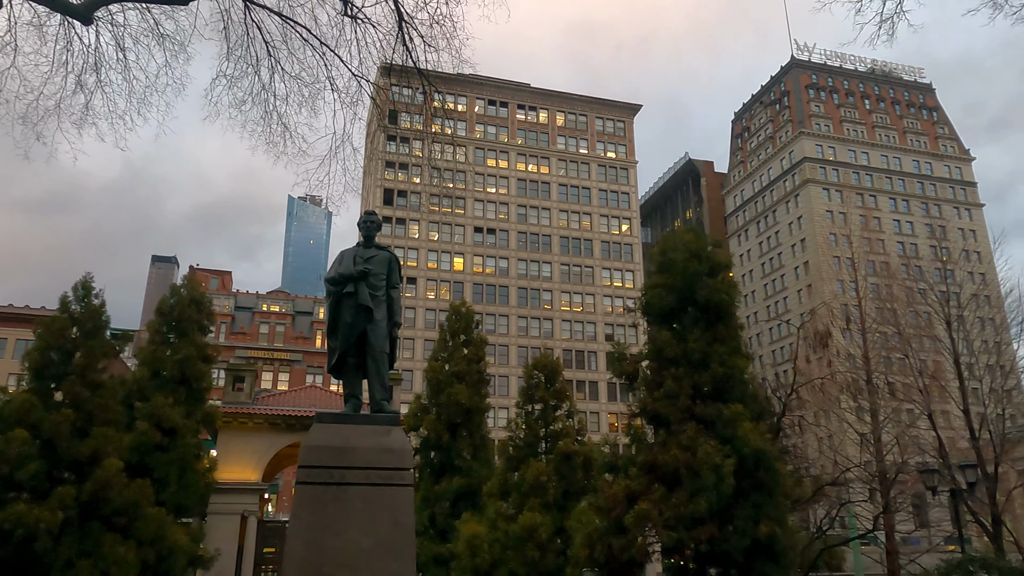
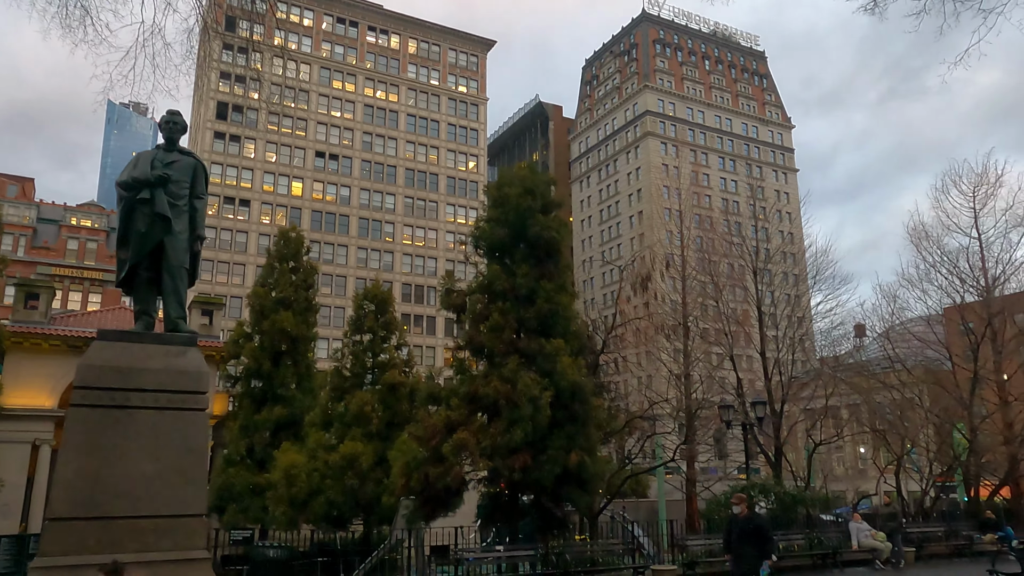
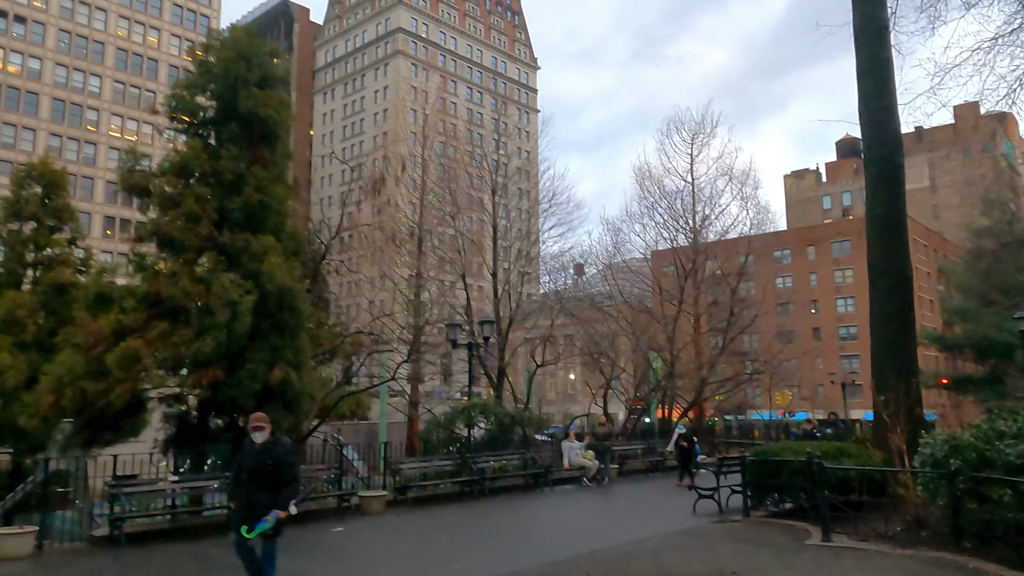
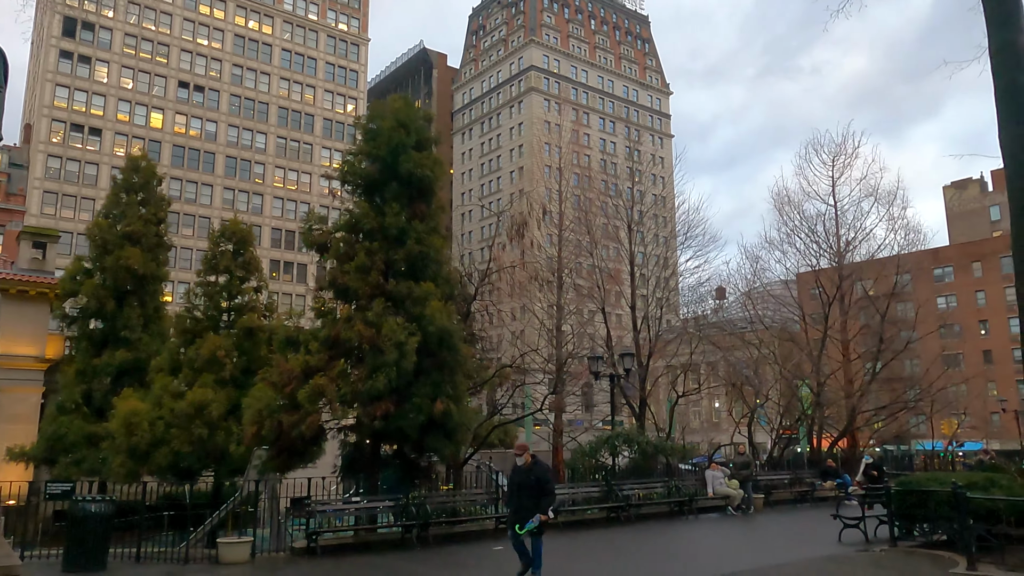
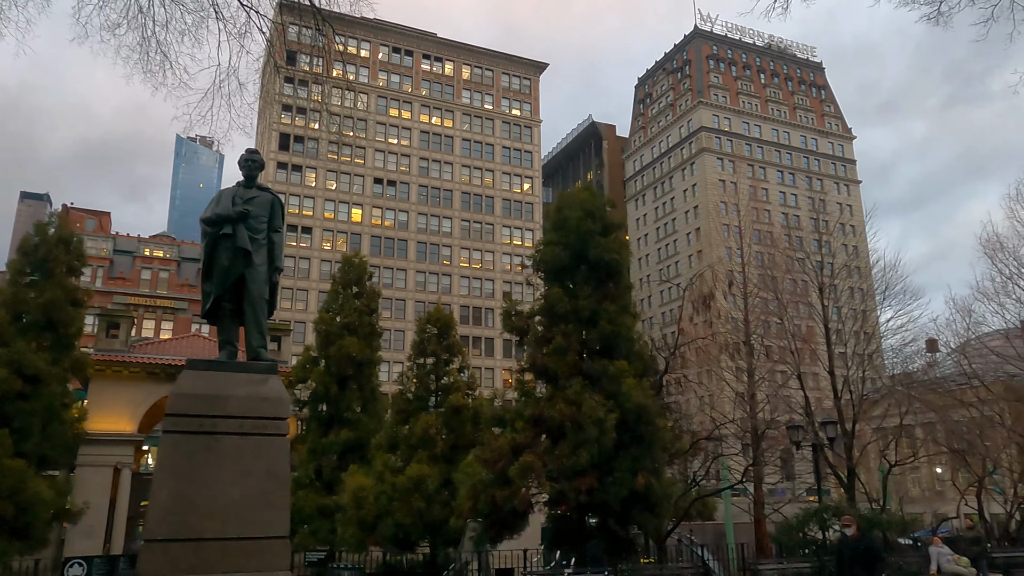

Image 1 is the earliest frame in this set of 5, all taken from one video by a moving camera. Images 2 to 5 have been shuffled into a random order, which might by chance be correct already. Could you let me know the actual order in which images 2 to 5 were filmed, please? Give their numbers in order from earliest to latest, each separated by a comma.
5, 2, 4, 3
